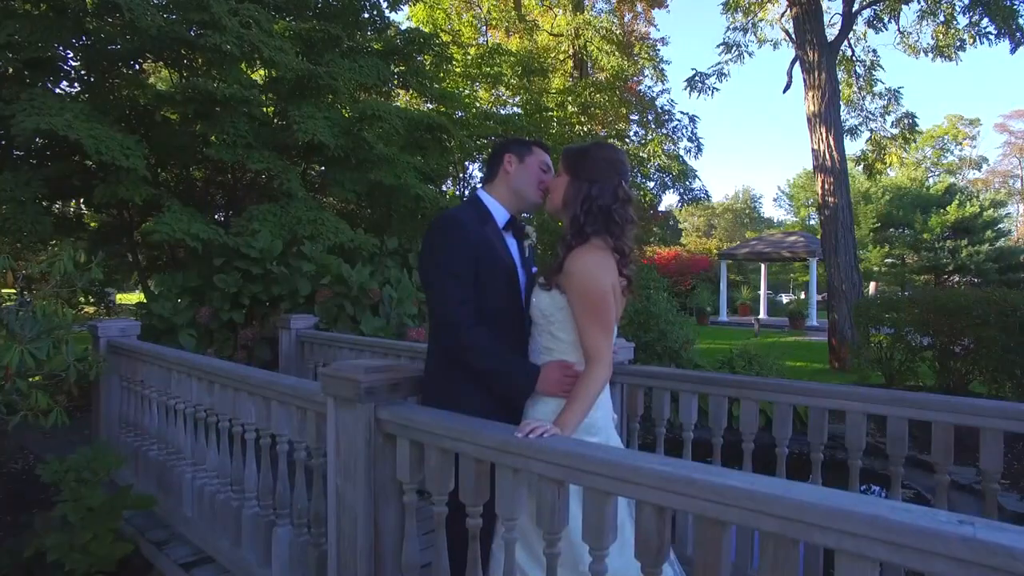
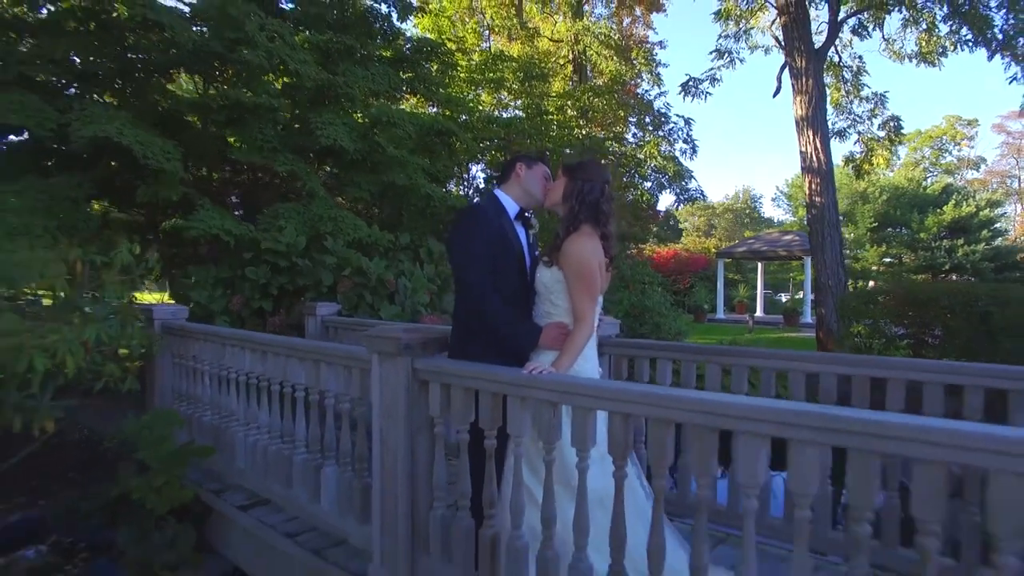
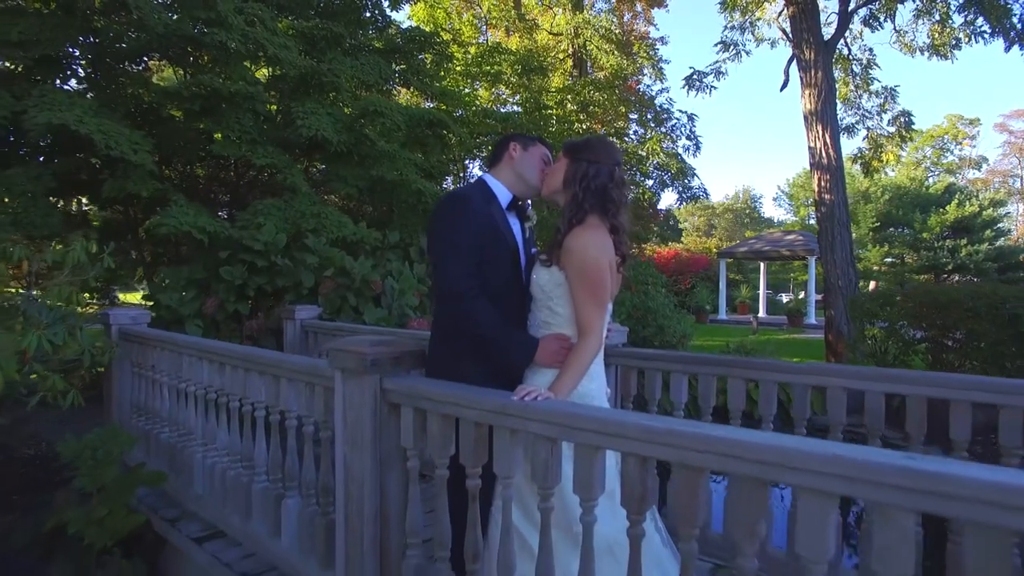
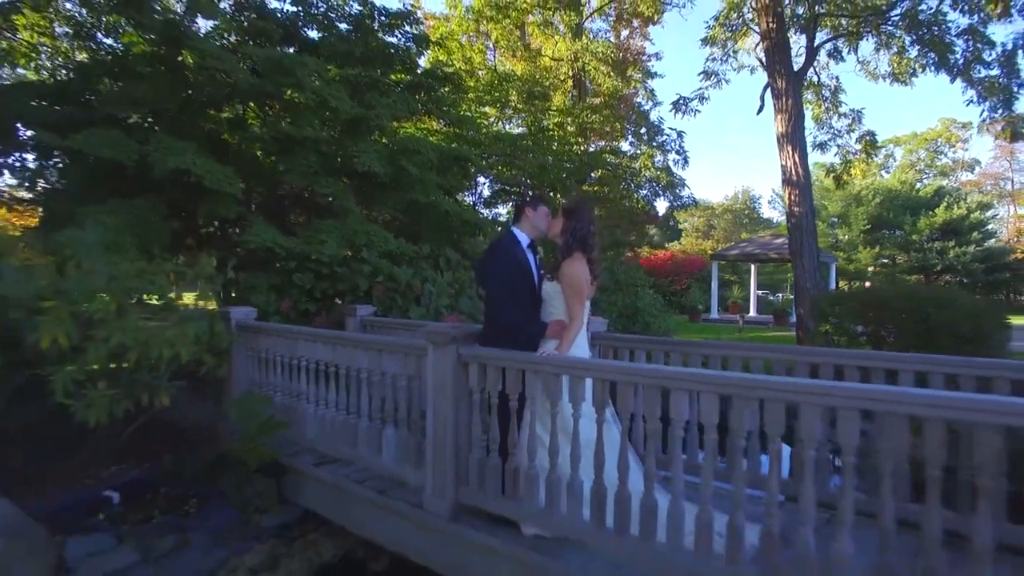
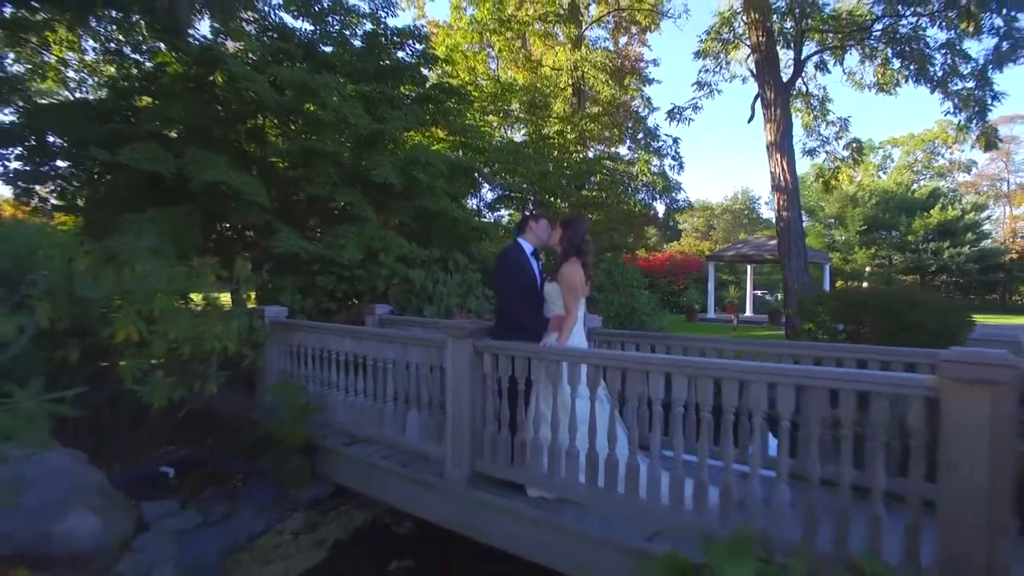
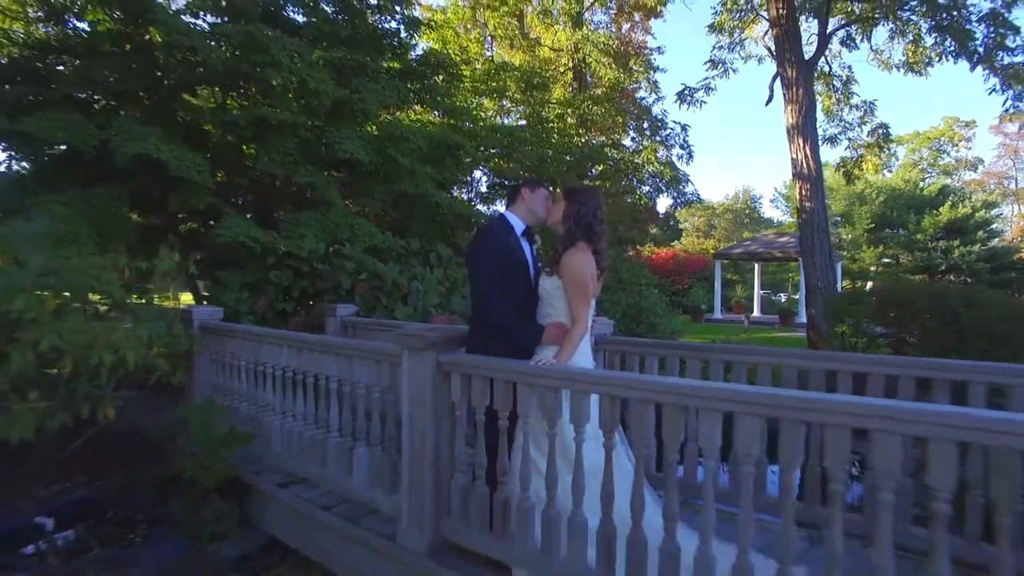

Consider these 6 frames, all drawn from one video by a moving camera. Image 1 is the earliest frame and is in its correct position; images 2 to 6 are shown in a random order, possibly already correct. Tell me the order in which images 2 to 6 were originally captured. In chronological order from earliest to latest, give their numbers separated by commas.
3, 2, 6, 4, 5
